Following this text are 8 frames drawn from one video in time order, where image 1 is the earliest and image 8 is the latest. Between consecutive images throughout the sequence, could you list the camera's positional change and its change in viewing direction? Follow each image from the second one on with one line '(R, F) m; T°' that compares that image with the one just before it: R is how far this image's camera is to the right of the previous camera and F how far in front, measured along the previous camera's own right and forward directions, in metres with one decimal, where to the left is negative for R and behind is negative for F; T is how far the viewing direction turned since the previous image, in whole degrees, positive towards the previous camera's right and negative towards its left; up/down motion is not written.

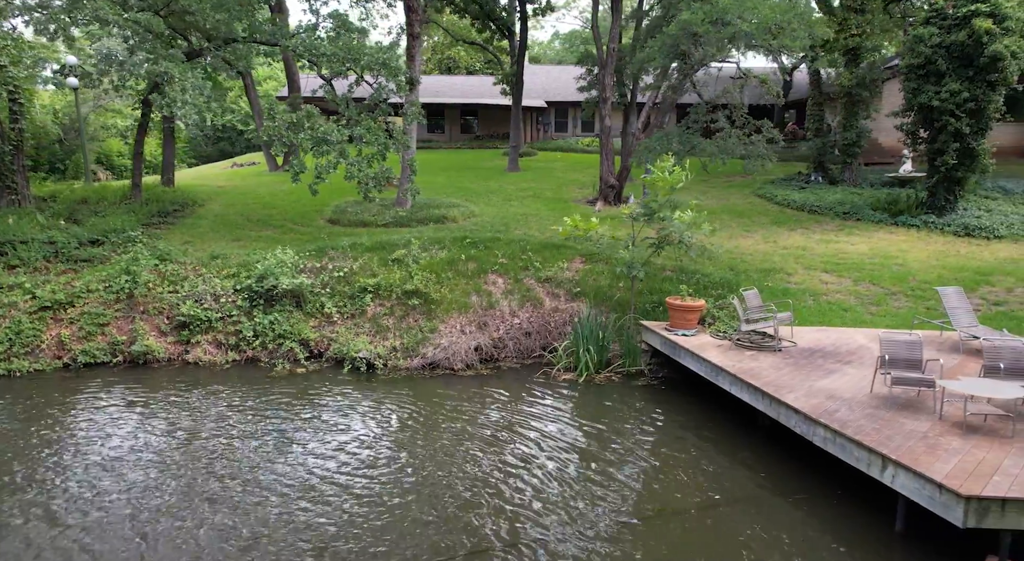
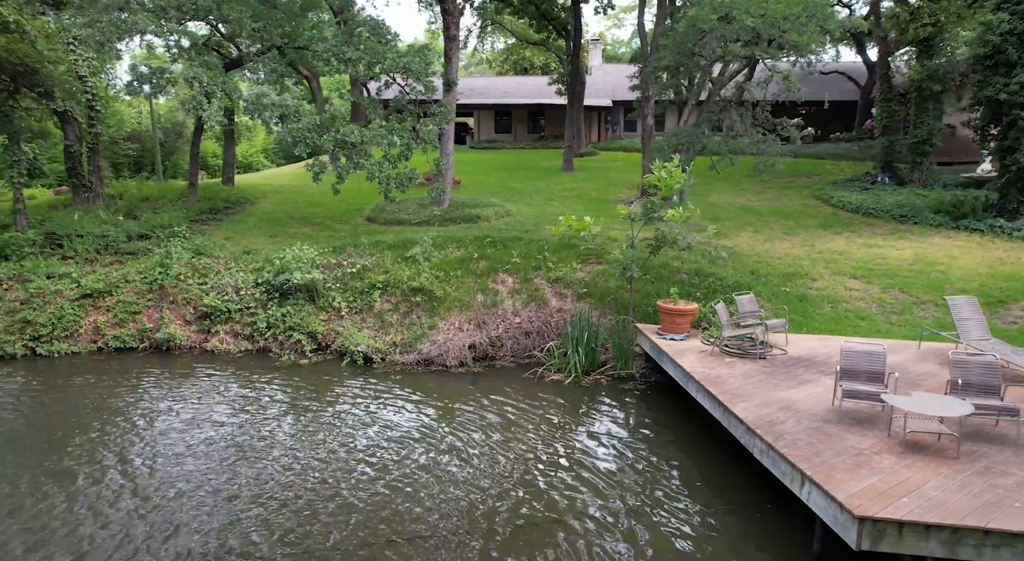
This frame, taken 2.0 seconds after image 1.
(+1.6, +0.1) m; -8°
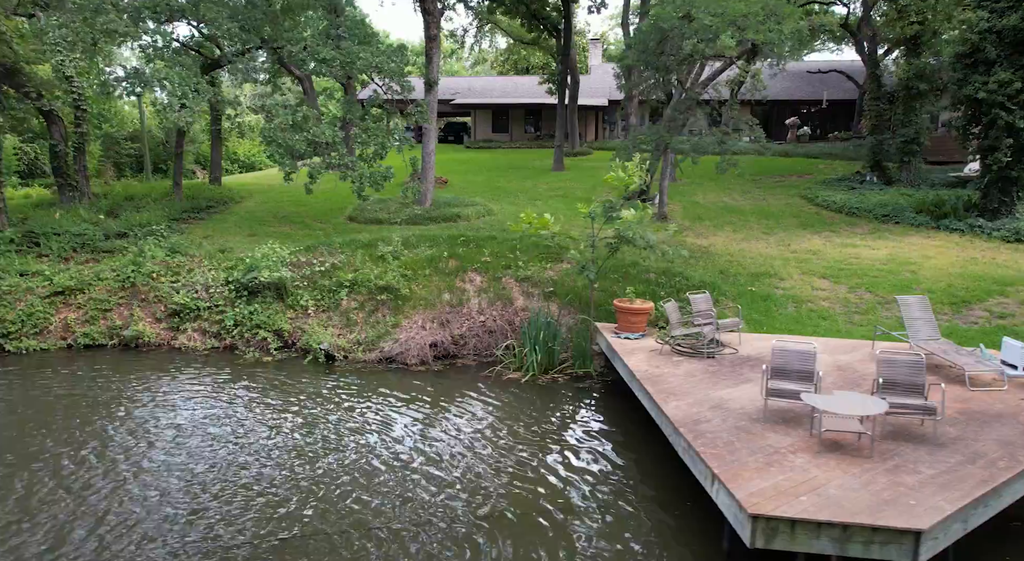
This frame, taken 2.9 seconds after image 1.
(+0.9, 0.0) m; -1°
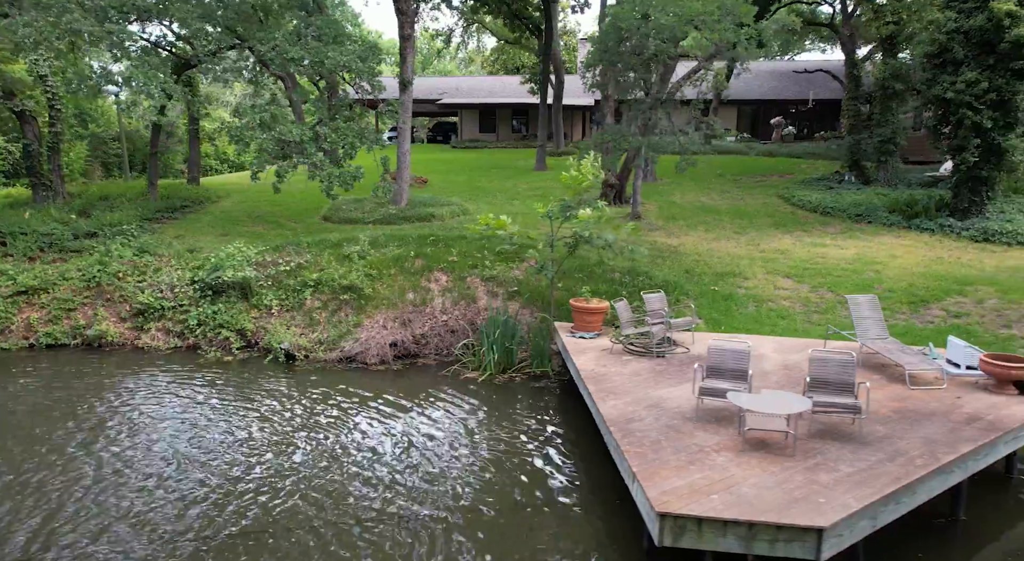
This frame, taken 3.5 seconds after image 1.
(+0.7, 0.0) m; 0°
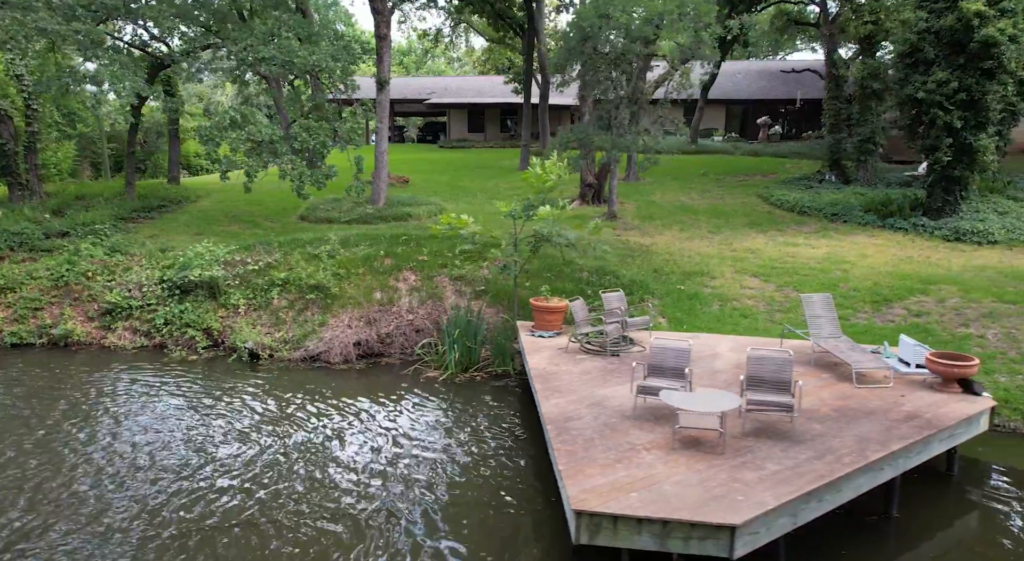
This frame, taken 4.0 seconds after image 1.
(+0.6, 0.0) m; 0°
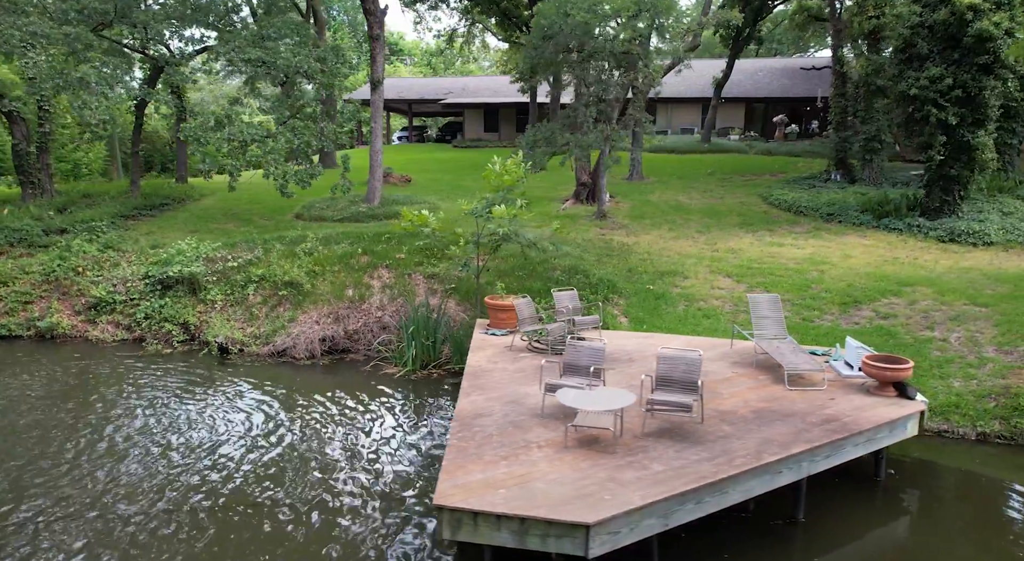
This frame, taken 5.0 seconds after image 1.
(+1.3, 0.0) m; -3°
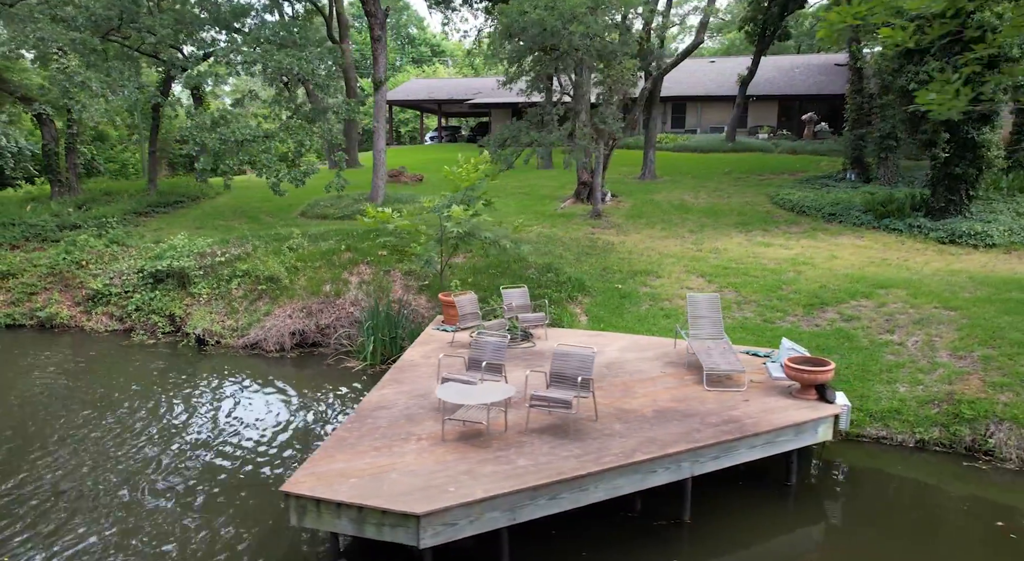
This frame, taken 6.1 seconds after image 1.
(+1.5, 0.0) m; -4°
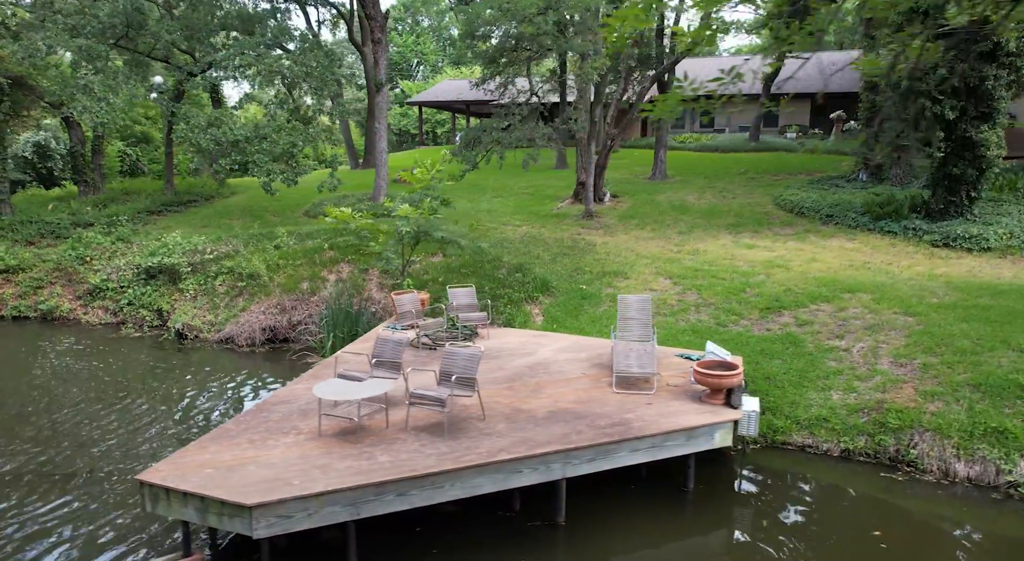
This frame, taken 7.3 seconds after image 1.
(+1.6, 0.0) m; -4°
